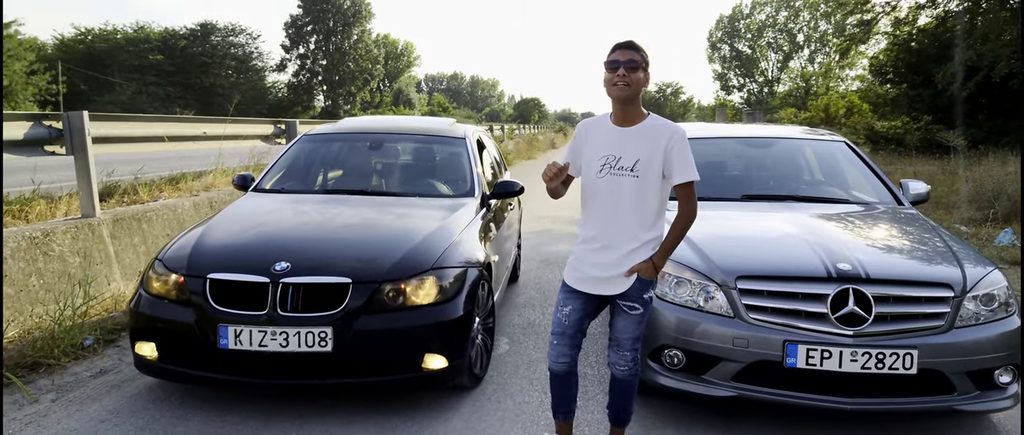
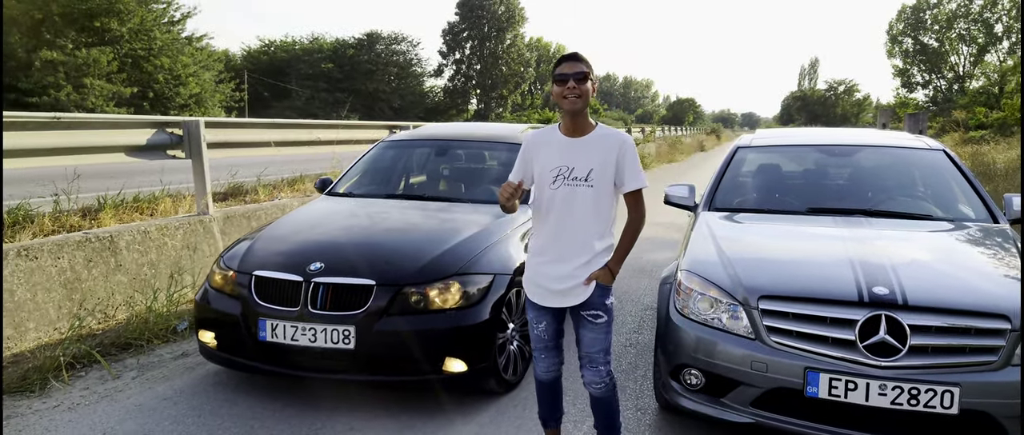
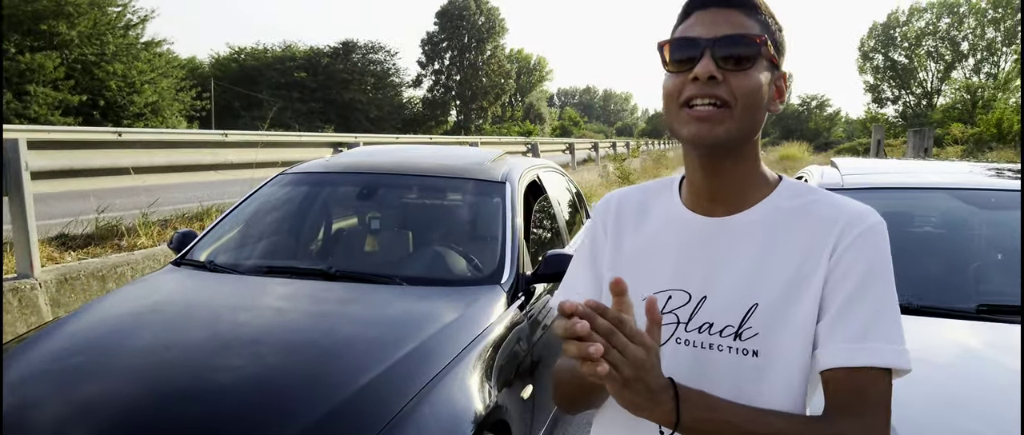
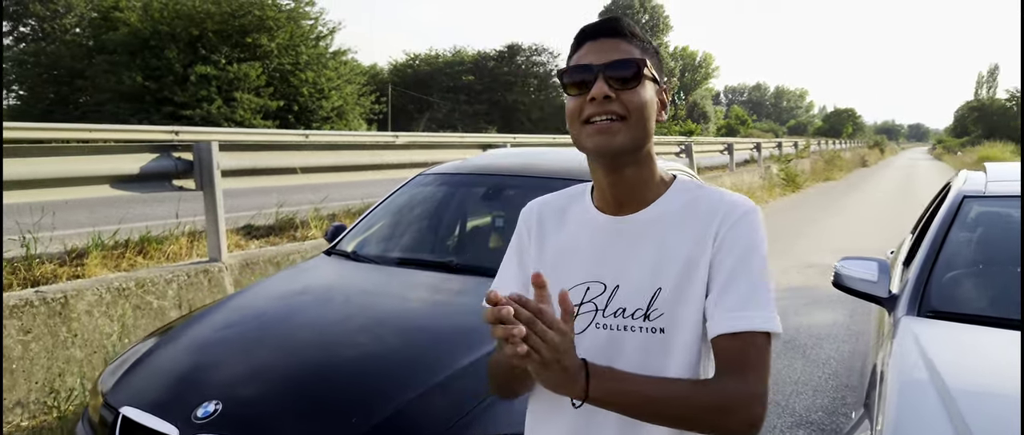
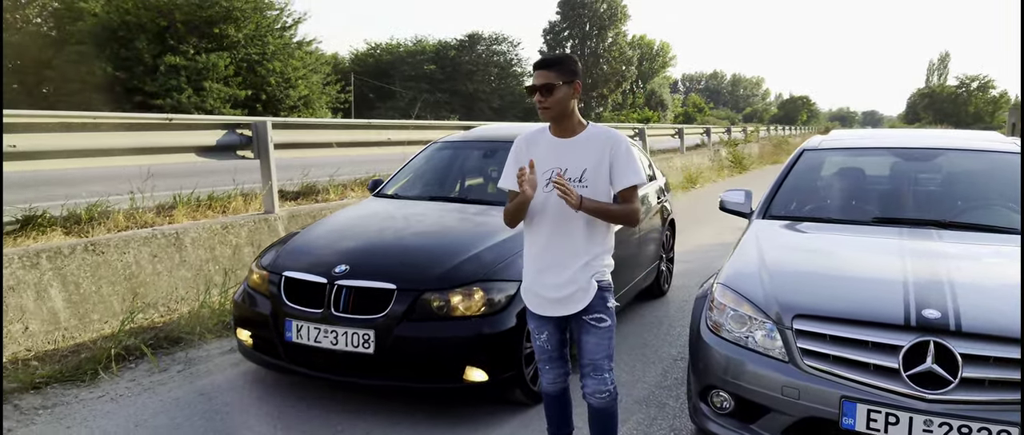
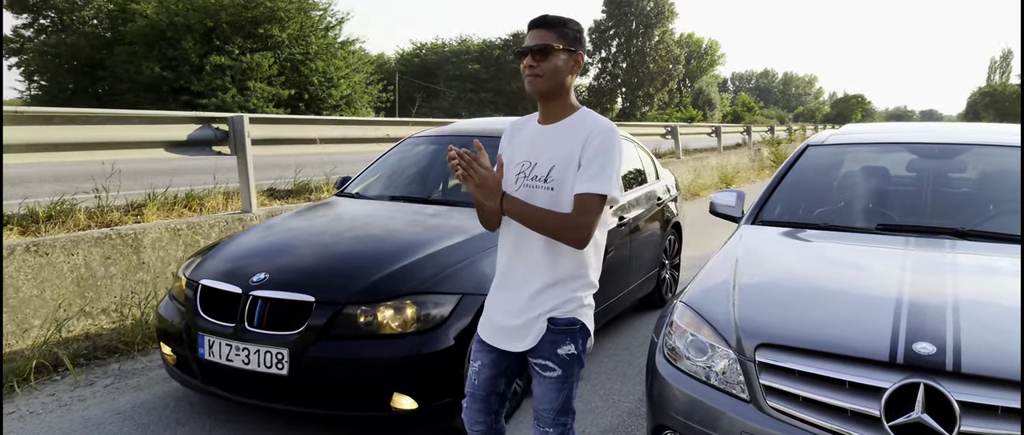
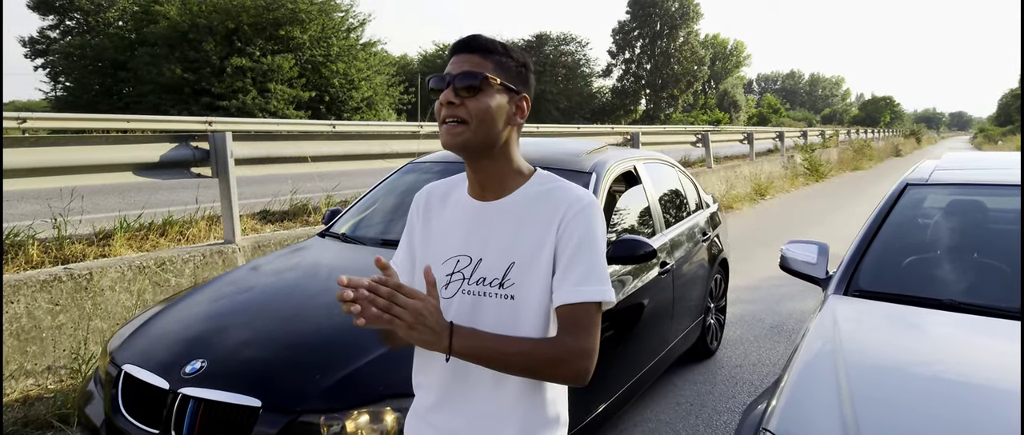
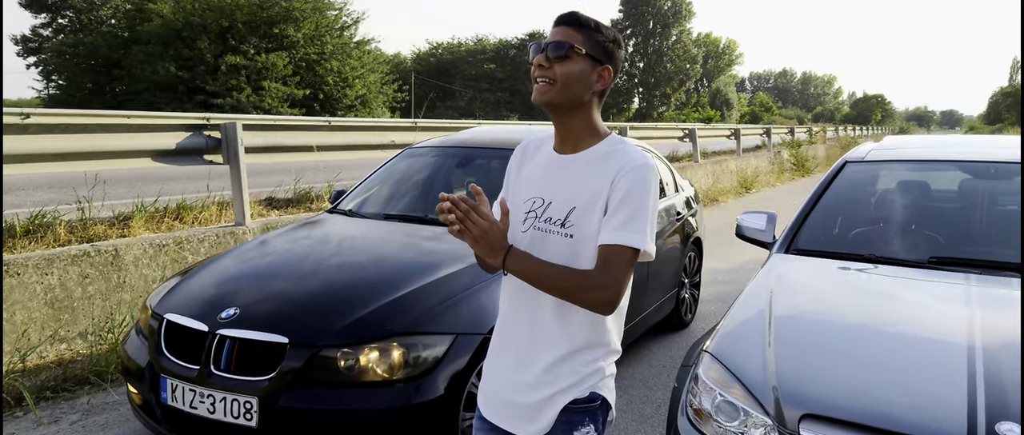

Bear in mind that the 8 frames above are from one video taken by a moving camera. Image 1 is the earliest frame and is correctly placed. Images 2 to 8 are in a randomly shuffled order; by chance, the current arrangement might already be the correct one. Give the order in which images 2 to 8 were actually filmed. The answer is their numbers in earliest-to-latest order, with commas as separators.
2, 5, 6, 8, 7, 4, 3
